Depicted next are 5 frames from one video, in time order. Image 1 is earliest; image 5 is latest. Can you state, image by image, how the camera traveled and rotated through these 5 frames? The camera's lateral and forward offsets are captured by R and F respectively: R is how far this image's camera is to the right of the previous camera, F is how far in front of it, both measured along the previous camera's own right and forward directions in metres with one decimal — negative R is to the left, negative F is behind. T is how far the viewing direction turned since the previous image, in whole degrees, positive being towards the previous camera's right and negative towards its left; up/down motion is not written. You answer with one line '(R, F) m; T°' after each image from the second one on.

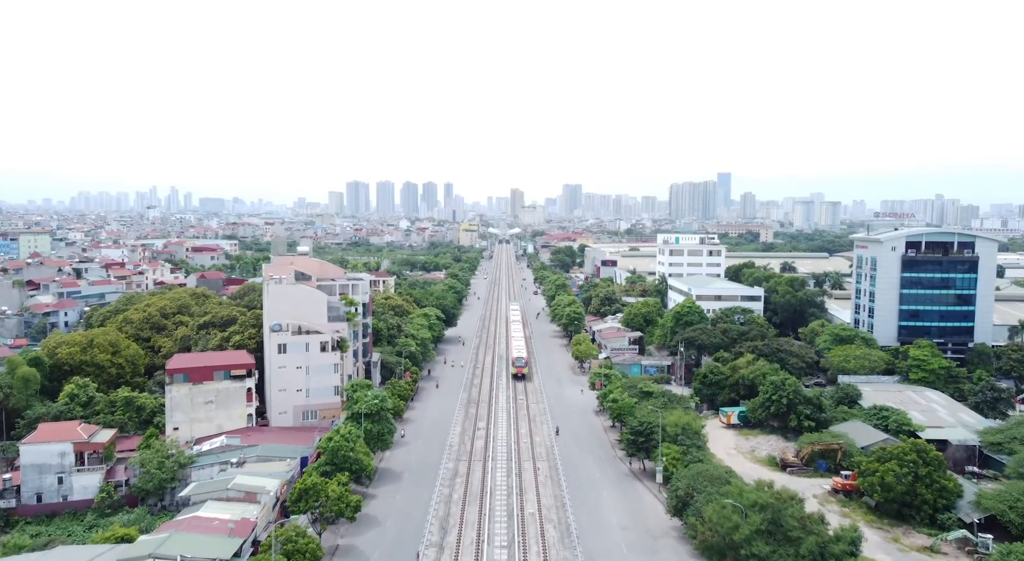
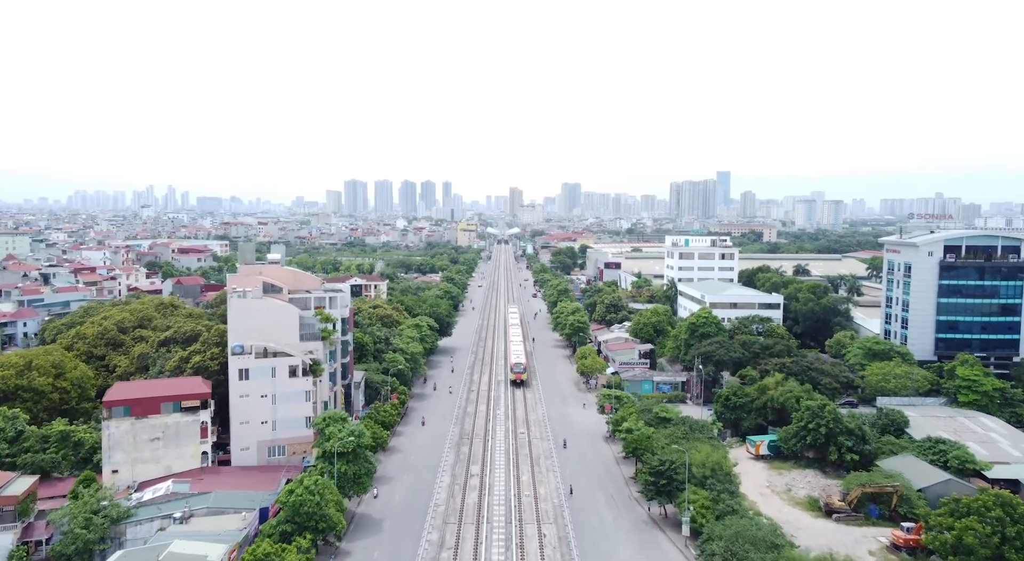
(0.0, +3.9) m; 0°
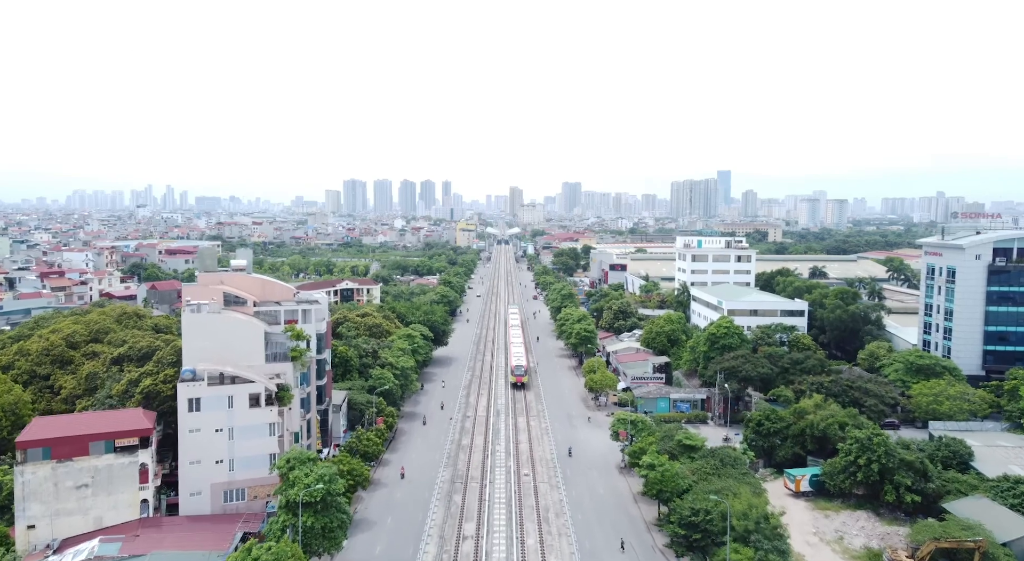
(-0.1, +3.9) m; 0°
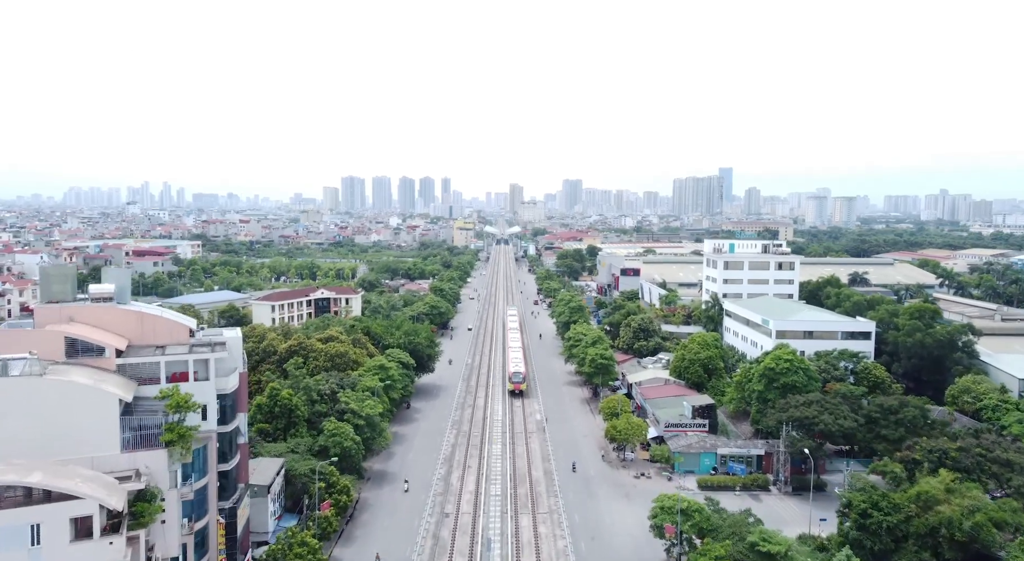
(0.0, +8.3) m; 0°
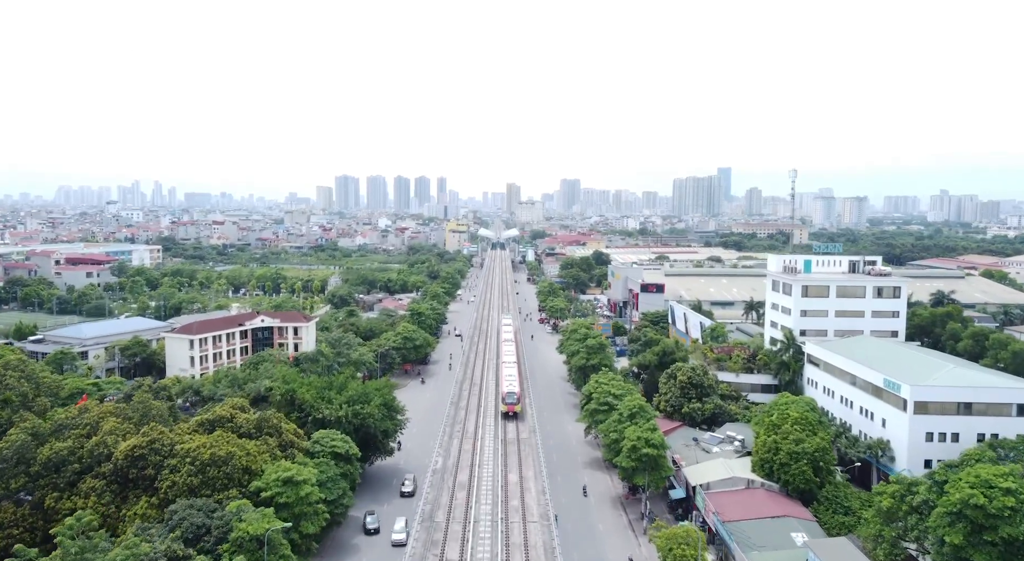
(0.0, +12.9) m; 0°
